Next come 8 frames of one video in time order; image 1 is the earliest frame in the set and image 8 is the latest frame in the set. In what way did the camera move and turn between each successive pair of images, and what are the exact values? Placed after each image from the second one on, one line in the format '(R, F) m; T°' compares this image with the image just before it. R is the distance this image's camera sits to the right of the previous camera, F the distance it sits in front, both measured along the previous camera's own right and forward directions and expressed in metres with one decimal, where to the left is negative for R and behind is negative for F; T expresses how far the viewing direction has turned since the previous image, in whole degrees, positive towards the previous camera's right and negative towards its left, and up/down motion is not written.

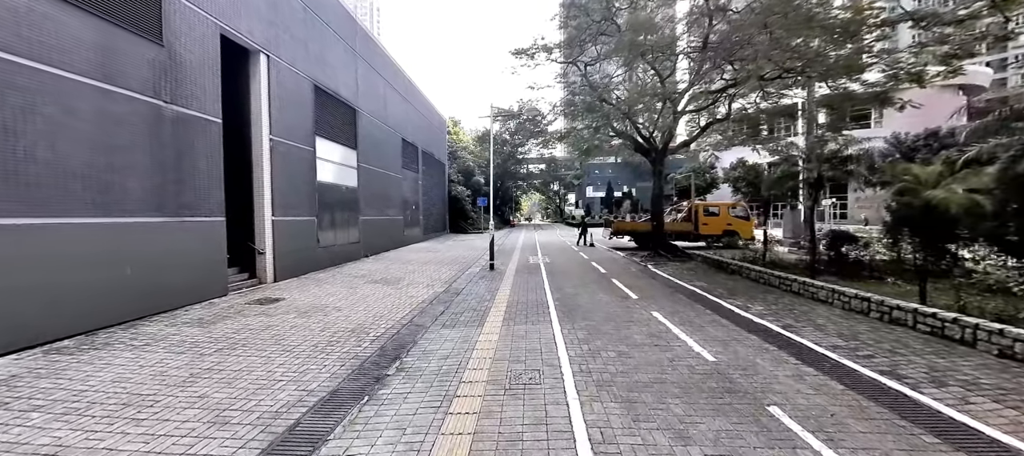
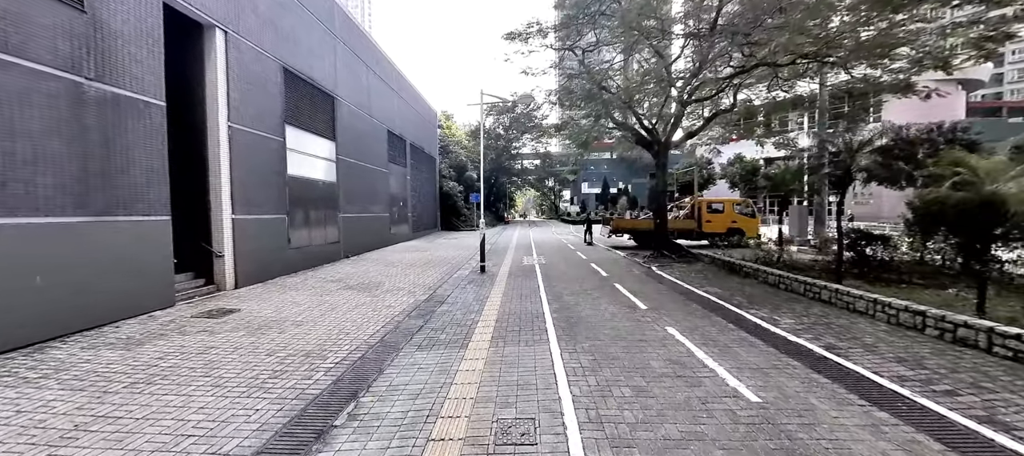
(+0.1, +1.0) m; +1°
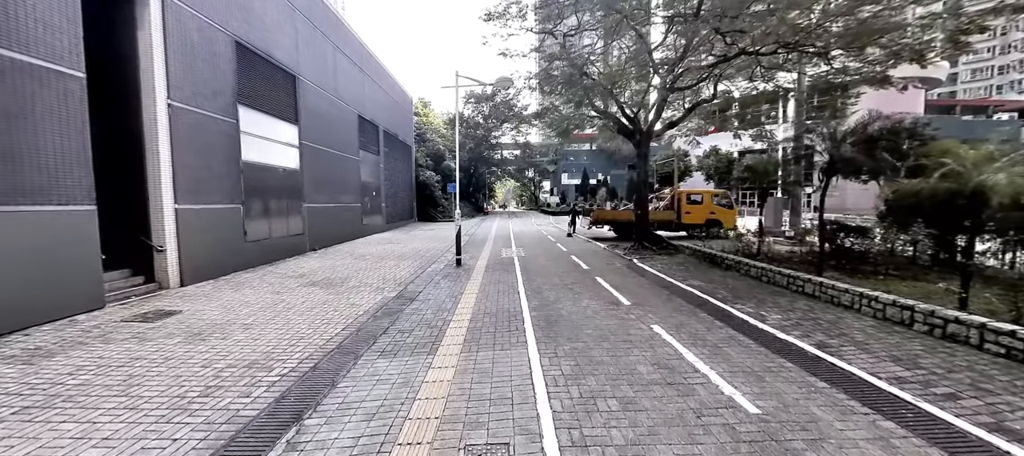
(+0.1, +0.5) m; +3°
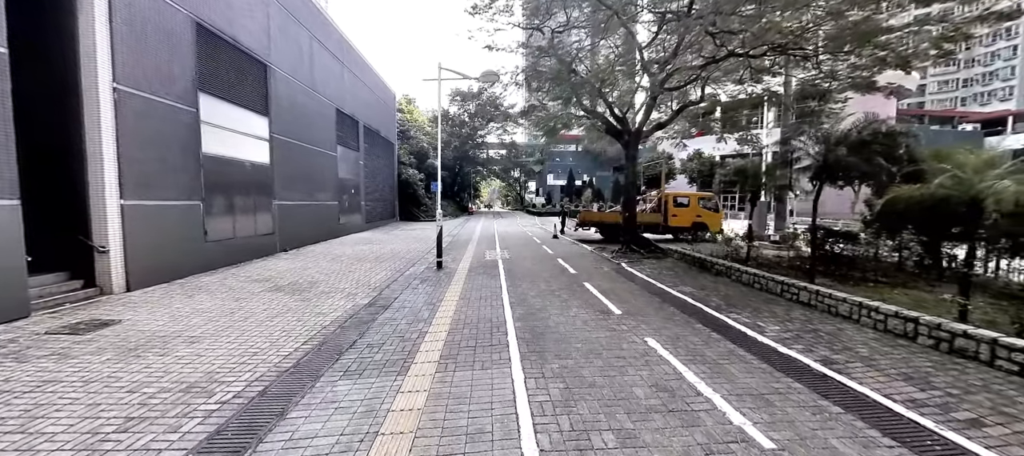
(0.0, +0.5) m; +2°
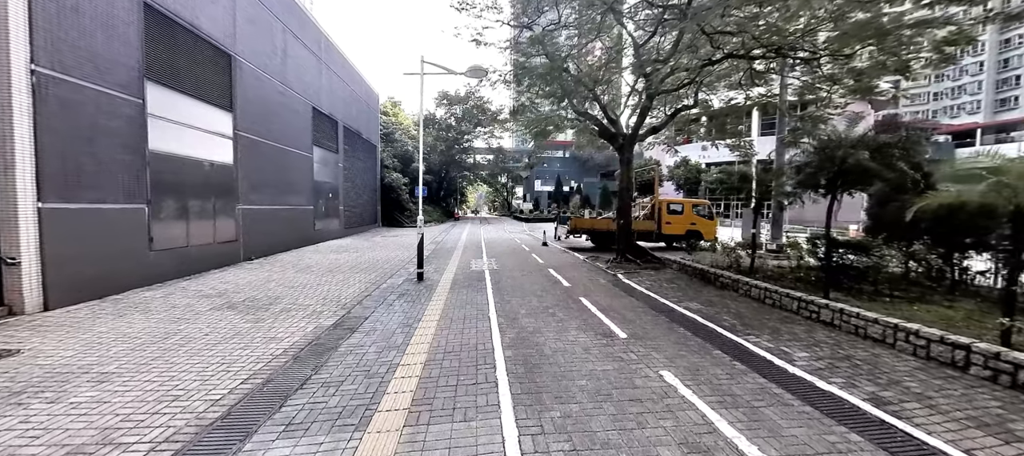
(0.0, +0.8) m; +2°
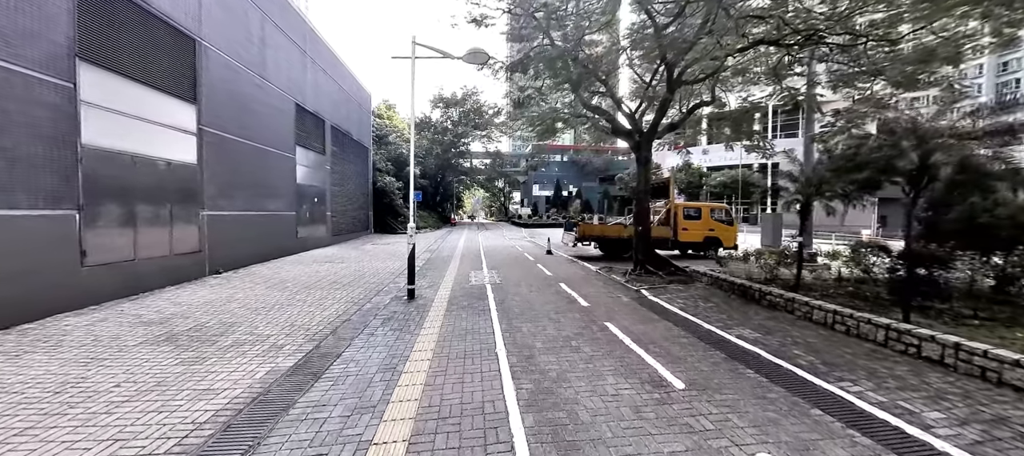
(-0.2, +1.3) m; +1°
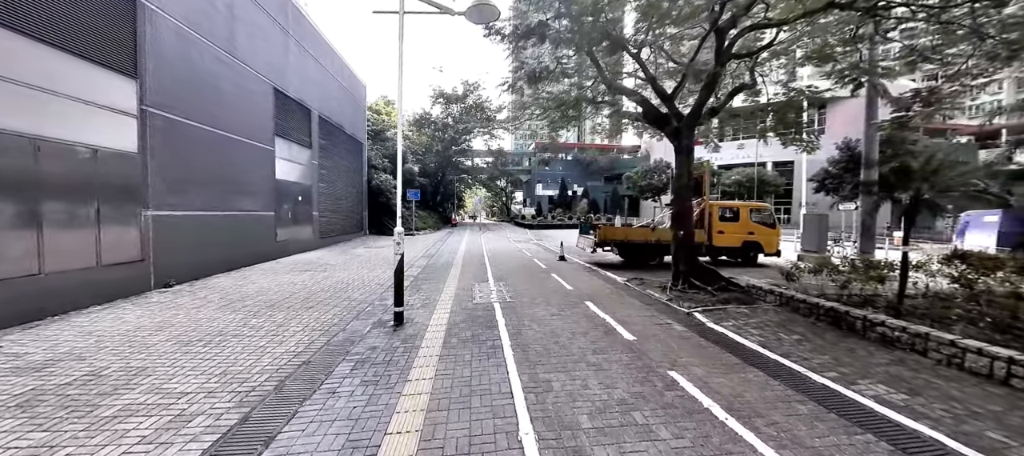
(-0.3, +1.7) m; 0°
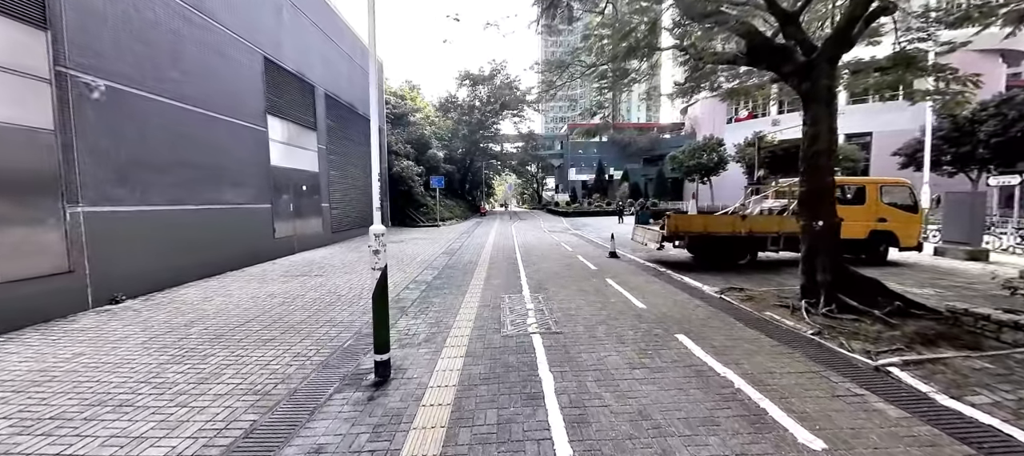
(-0.2, +2.4) m; -5°
